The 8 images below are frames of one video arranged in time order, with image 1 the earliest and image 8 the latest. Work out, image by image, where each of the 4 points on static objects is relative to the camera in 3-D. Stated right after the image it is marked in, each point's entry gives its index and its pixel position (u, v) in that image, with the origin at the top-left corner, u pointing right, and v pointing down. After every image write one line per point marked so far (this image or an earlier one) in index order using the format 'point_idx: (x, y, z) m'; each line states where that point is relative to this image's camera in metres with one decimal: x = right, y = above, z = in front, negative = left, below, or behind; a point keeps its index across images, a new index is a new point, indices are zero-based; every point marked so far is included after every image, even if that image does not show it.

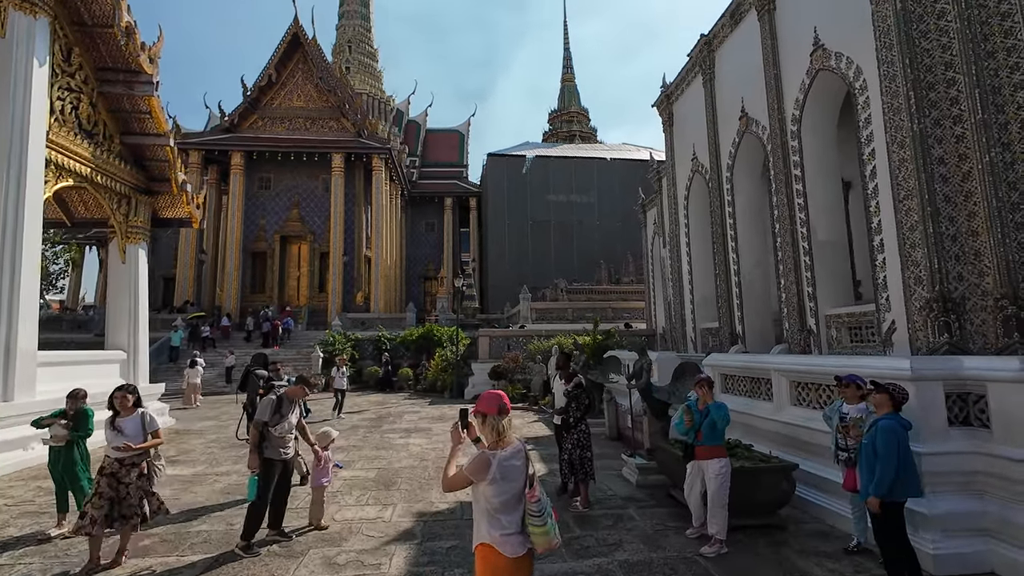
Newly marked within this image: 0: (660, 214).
0: (+3.5, +1.8, +11.5) m
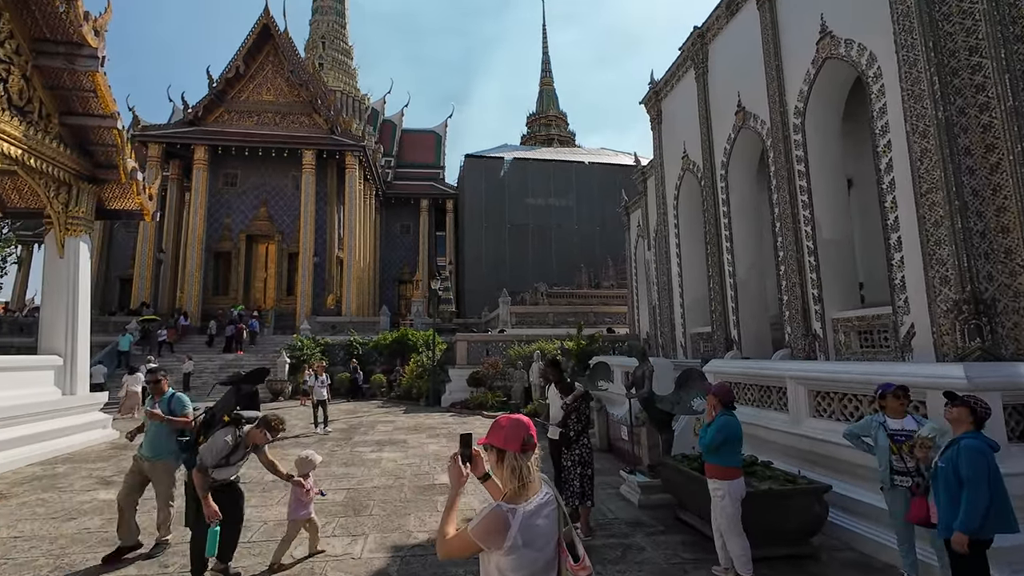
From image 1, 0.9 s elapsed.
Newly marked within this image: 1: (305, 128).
0: (+3.1, +1.7, +11.2) m
1: (-8.5, +6.6, +19.8) m
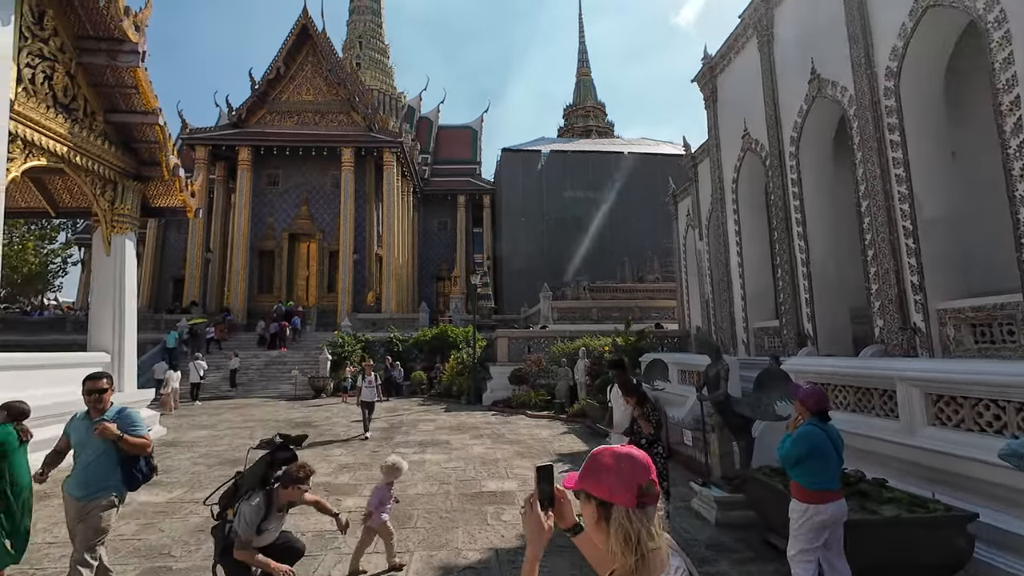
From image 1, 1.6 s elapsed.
0: (+4.0, +1.8, +10.5) m
1: (-6.9, +6.7, +19.9) m
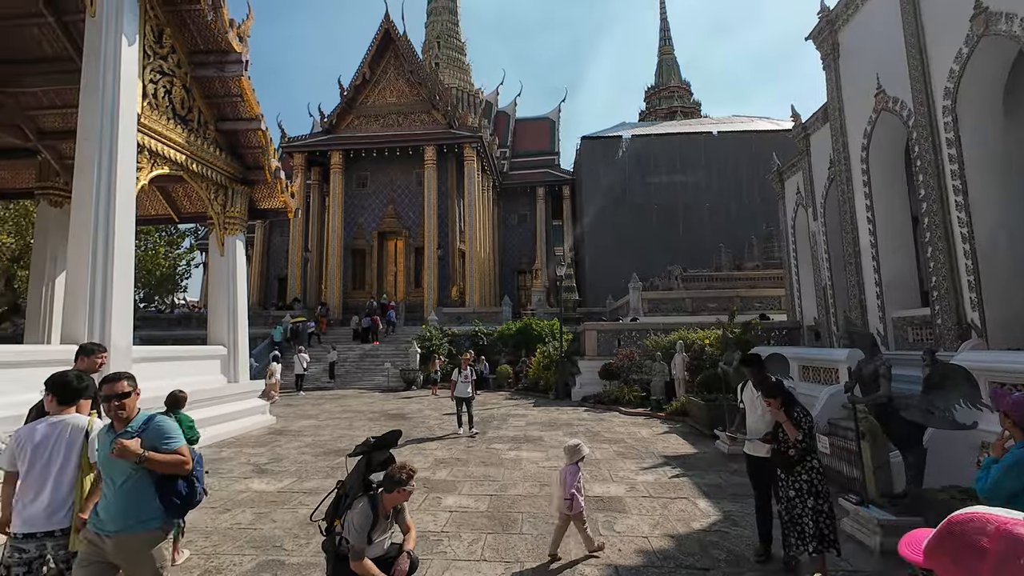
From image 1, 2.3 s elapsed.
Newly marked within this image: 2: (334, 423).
0: (+5.8, +2.1, +9.4) m
1: (-3.6, +6.9, +20.3) m
2: (-2.9, -2.2, +7.9) m
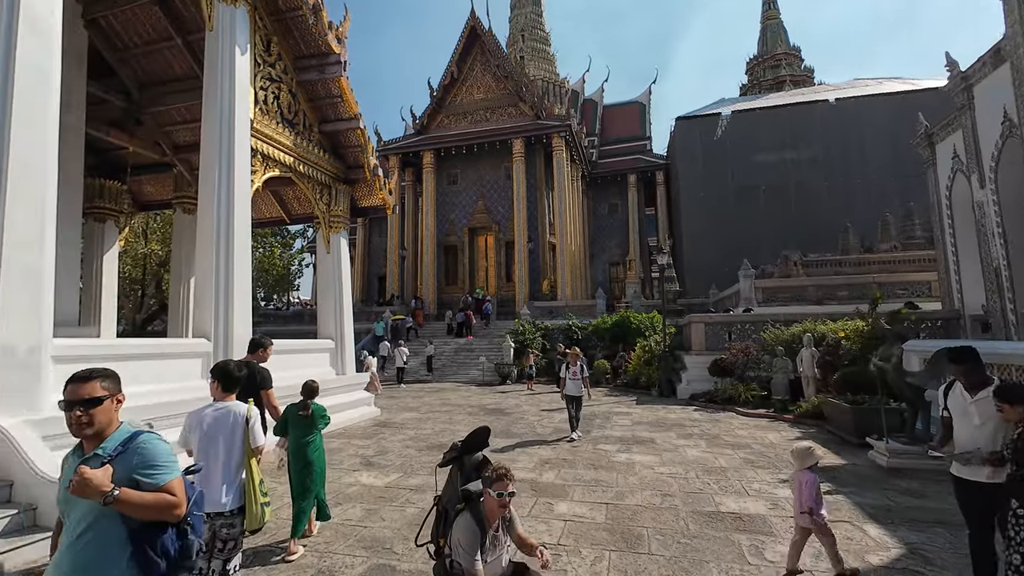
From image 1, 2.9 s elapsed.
0: (+7.4, +2.4, +7.8) m
1: (0.0, +7.1, +20.2) m
2: (-1.3, -2.1, +8.0) m
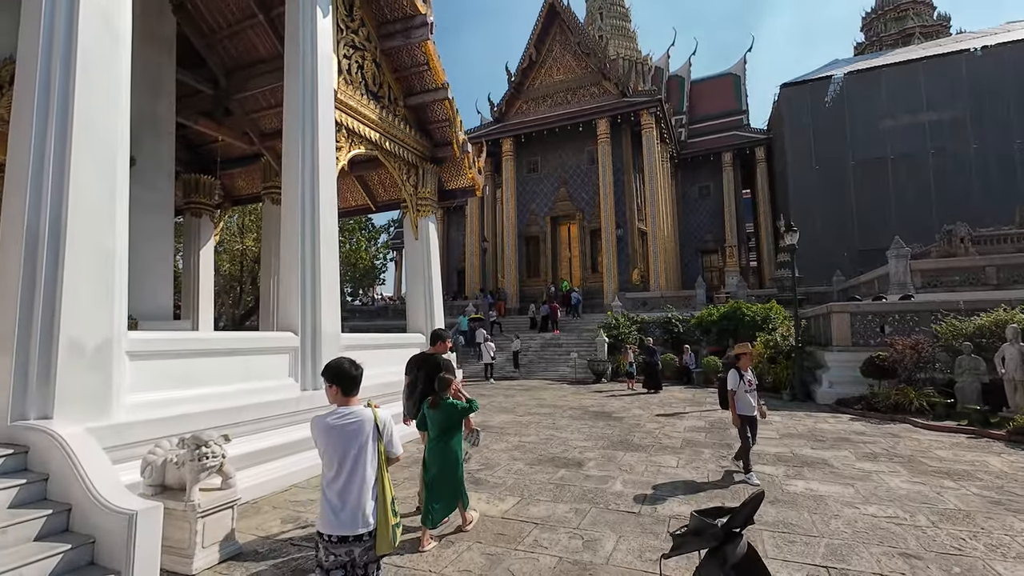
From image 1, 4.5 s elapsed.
0: (+8.8, +2.7, +5.6) m
1: (+3.3, +7.5, +18.9) m
2: (+0.3, -1.9, +7.1) m
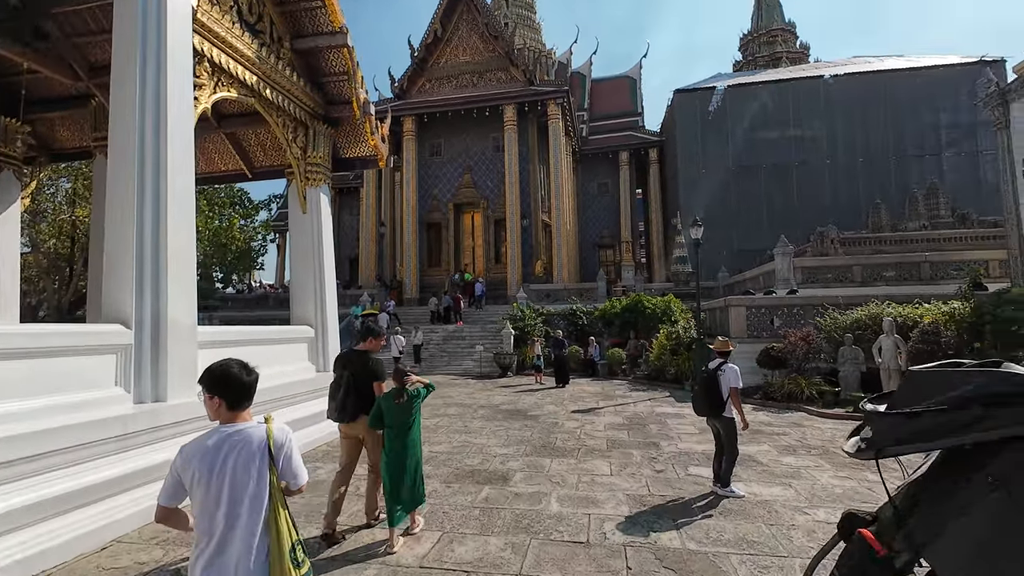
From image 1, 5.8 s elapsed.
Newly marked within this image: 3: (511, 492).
0: (+7.8, +2.7, +6.6) m
1: (-0.3, +7.8, +18.4) m
2: (-0.9, -1.8, +6.3) m
3: (0.0, -1.5, +3.6) m
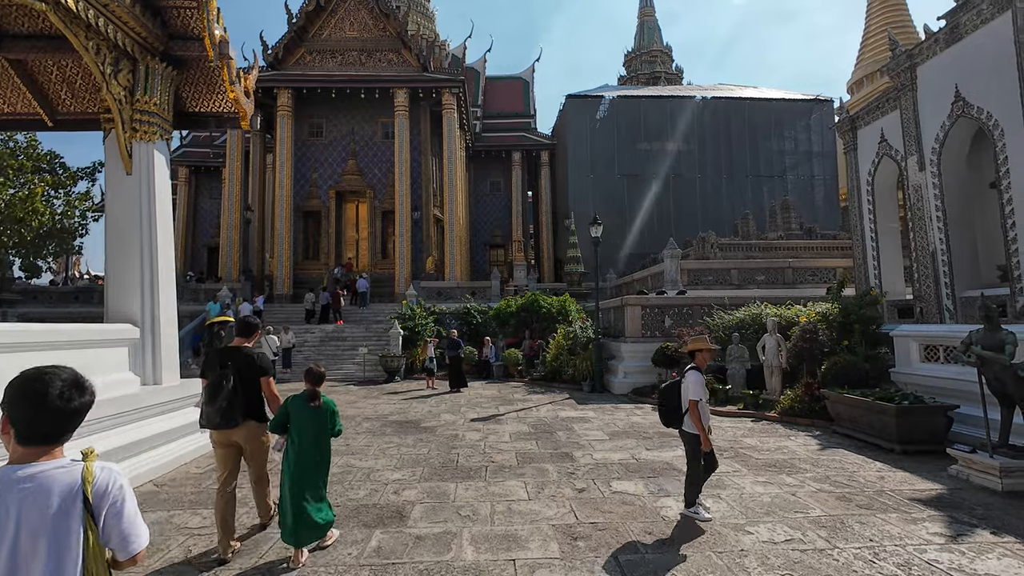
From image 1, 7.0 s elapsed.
0: (+6.4, +2.7, +7.6) m
1: (-4.2, +7.9, +17.1) m
2: (-2.1, -1.7, +5.3) m
3: (-0.6, -1.5, +2.8) m
